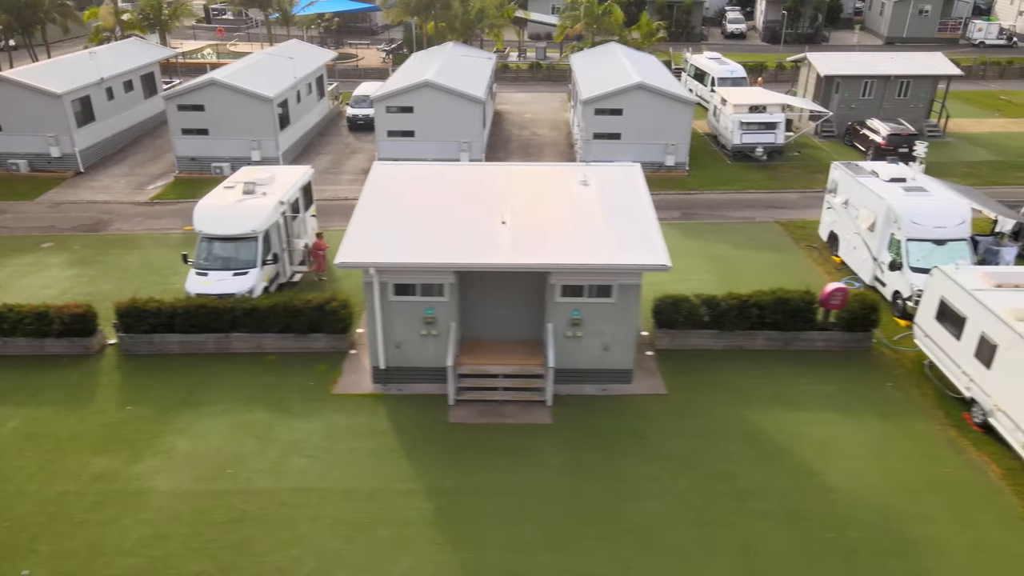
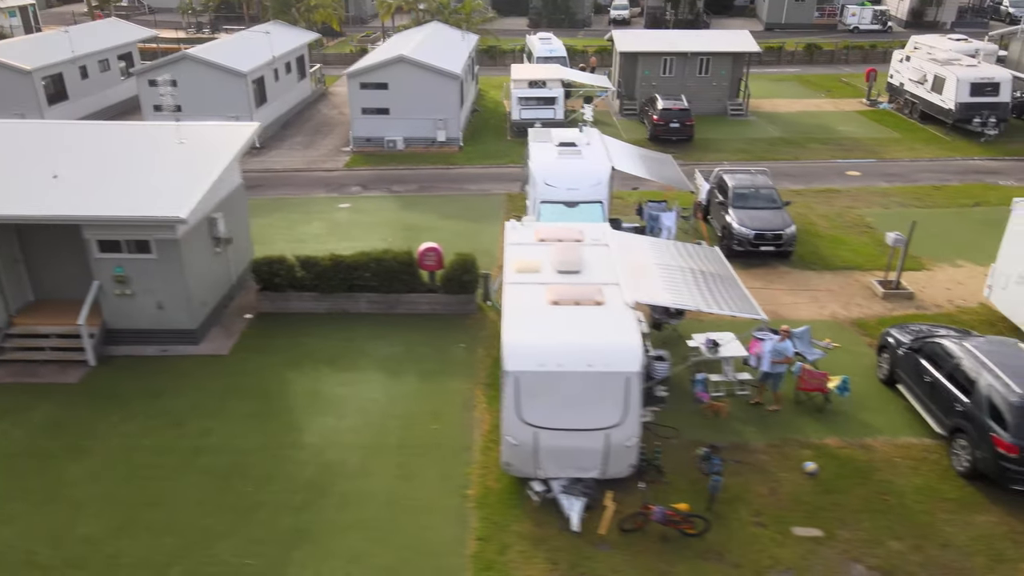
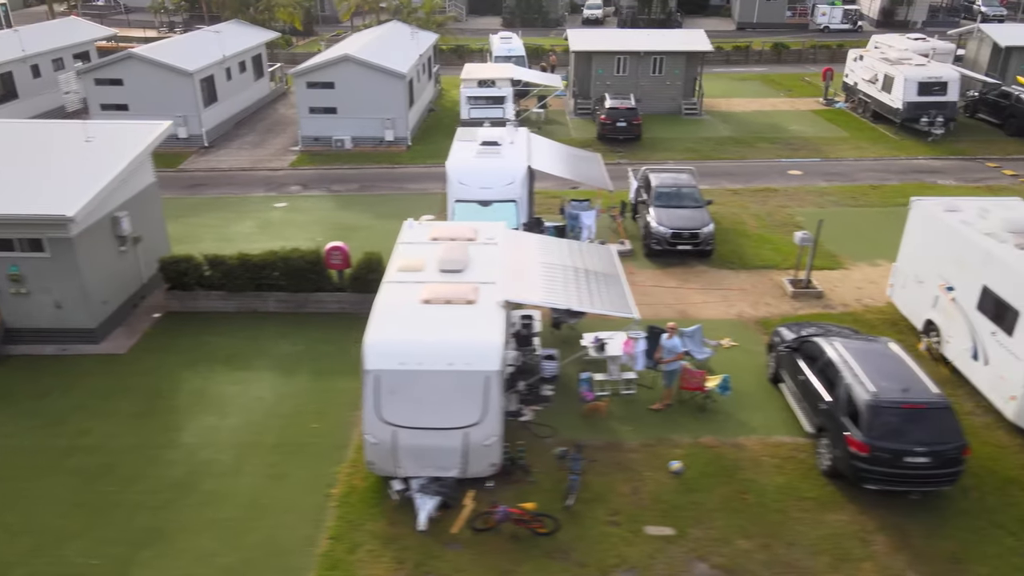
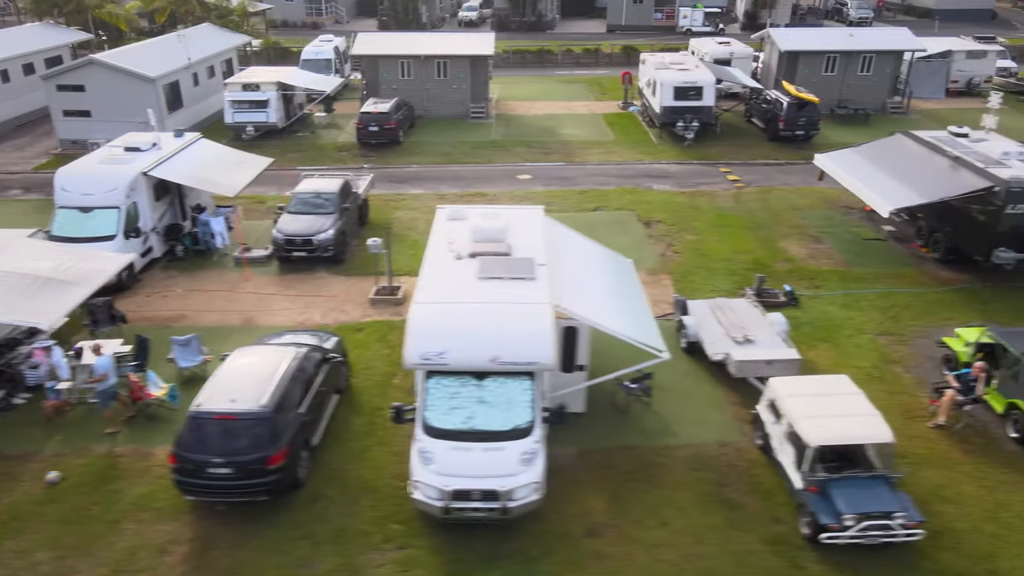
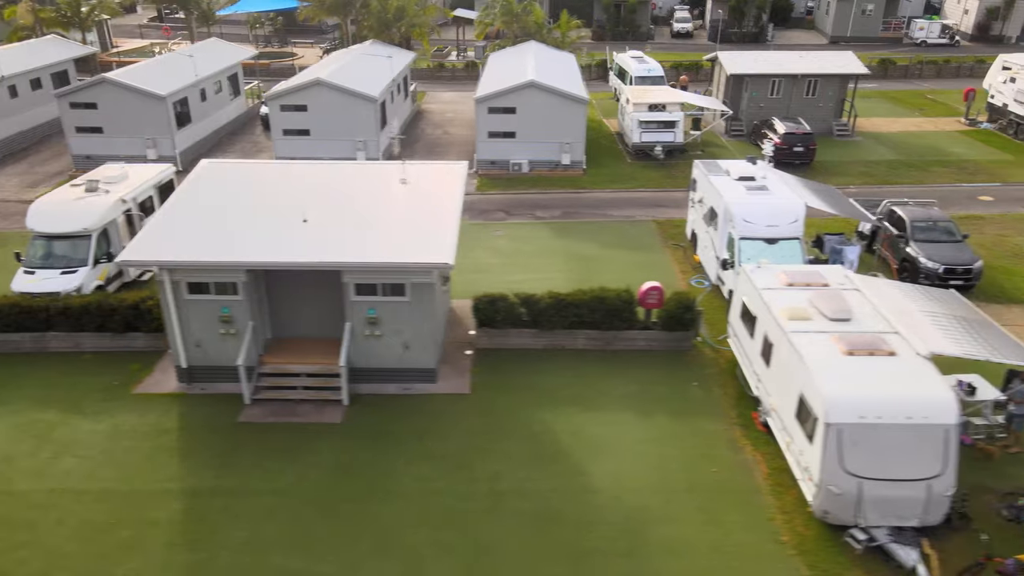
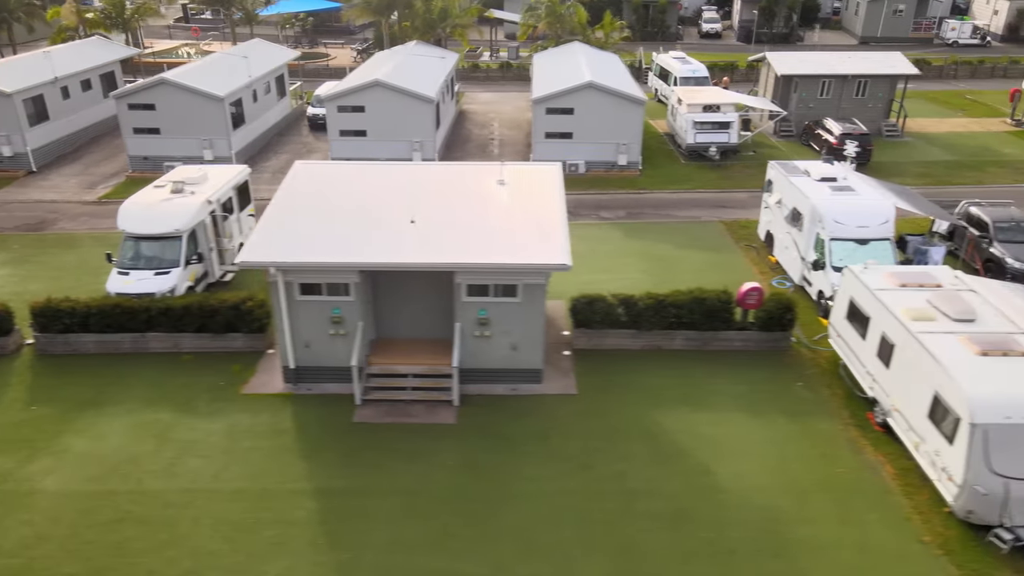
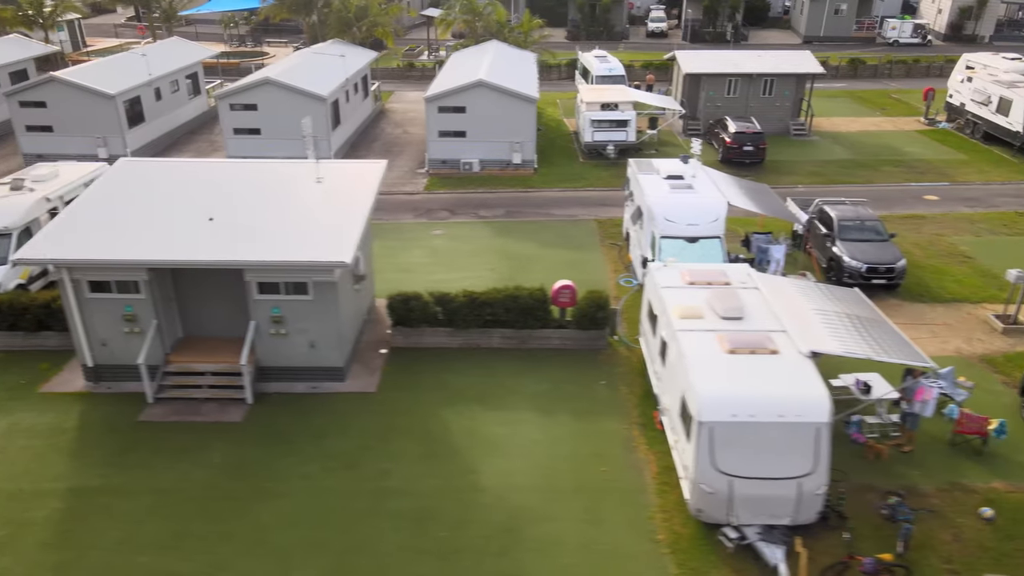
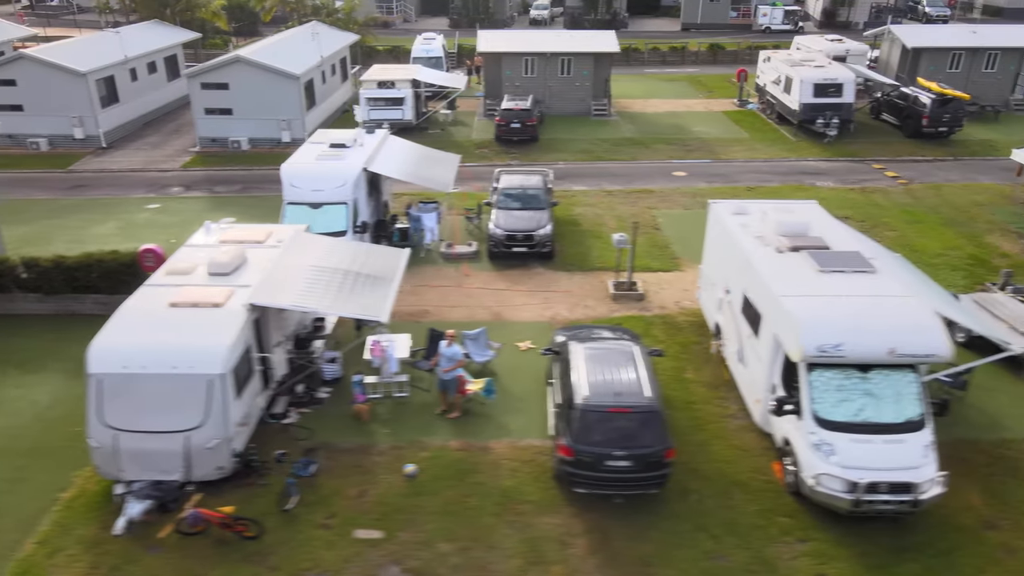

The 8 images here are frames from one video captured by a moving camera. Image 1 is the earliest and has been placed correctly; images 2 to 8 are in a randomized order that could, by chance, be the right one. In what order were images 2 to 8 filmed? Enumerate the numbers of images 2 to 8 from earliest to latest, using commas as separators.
6, 5, 7, 2, 3, 8, 4
